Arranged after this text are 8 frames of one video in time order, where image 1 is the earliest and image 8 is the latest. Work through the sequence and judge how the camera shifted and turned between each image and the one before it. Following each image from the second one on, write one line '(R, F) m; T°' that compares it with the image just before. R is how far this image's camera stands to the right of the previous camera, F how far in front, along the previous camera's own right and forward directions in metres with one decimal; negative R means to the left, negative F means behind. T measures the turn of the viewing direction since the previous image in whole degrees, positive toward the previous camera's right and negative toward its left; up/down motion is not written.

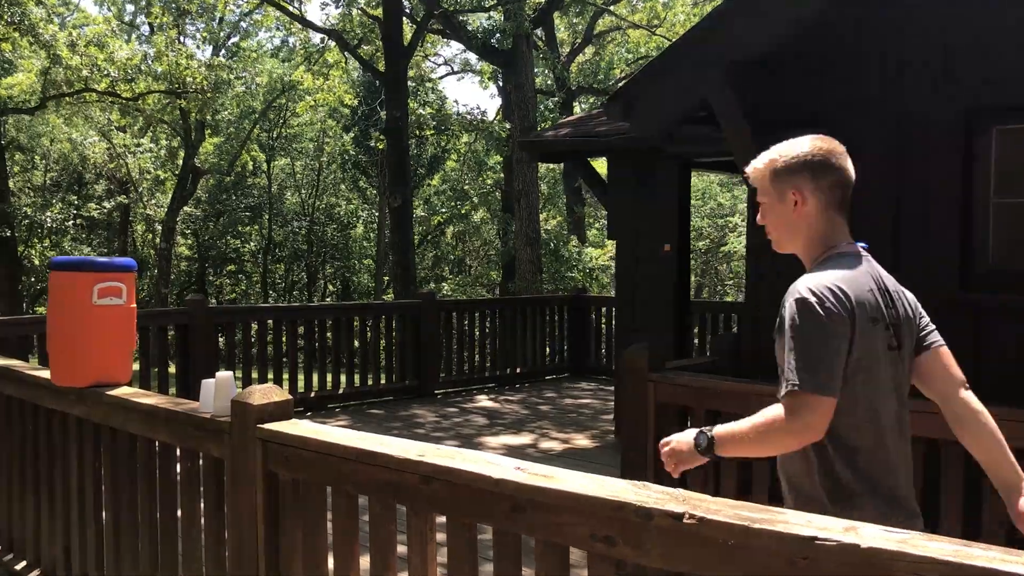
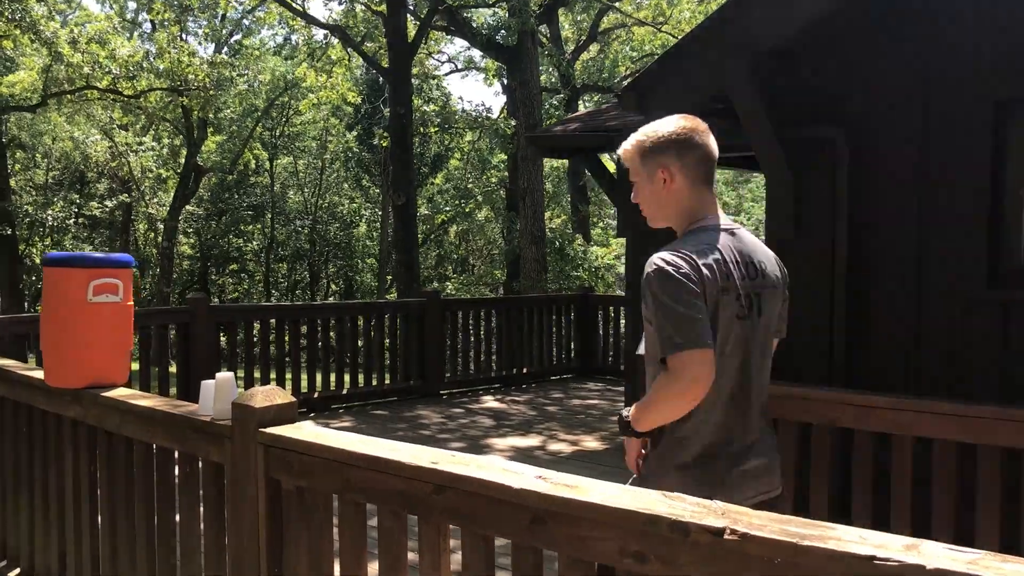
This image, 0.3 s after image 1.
(0.0, +0.2) m; 0°
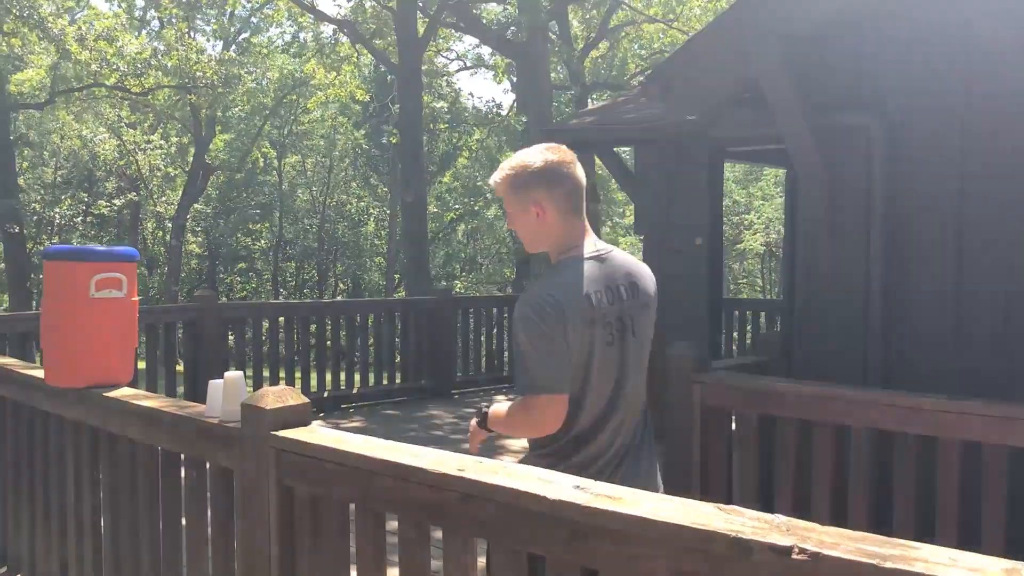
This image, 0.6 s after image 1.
(-0.1, +0.2) m; 0°
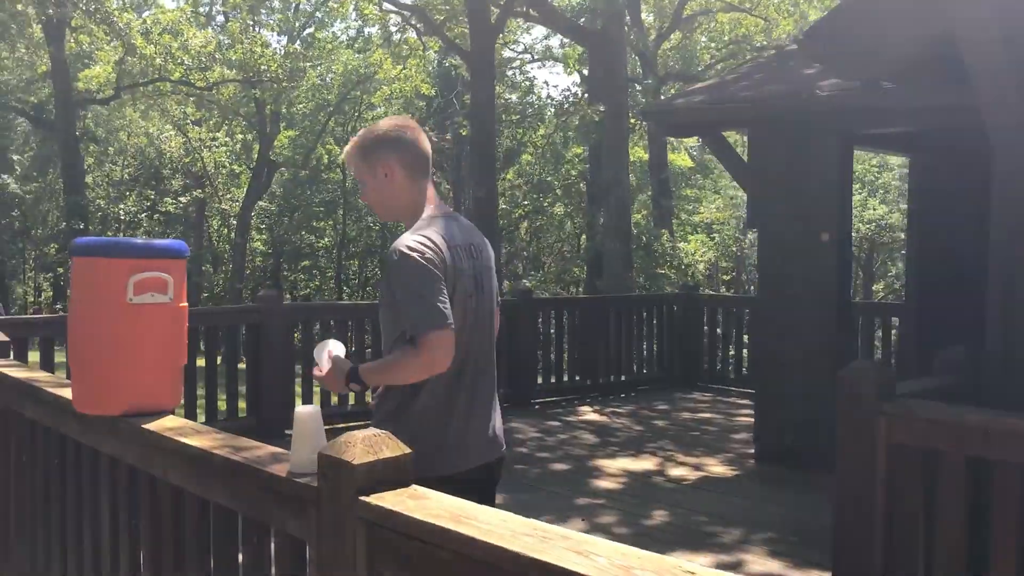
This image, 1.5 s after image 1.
(-0.3, +0.7) m; -4°
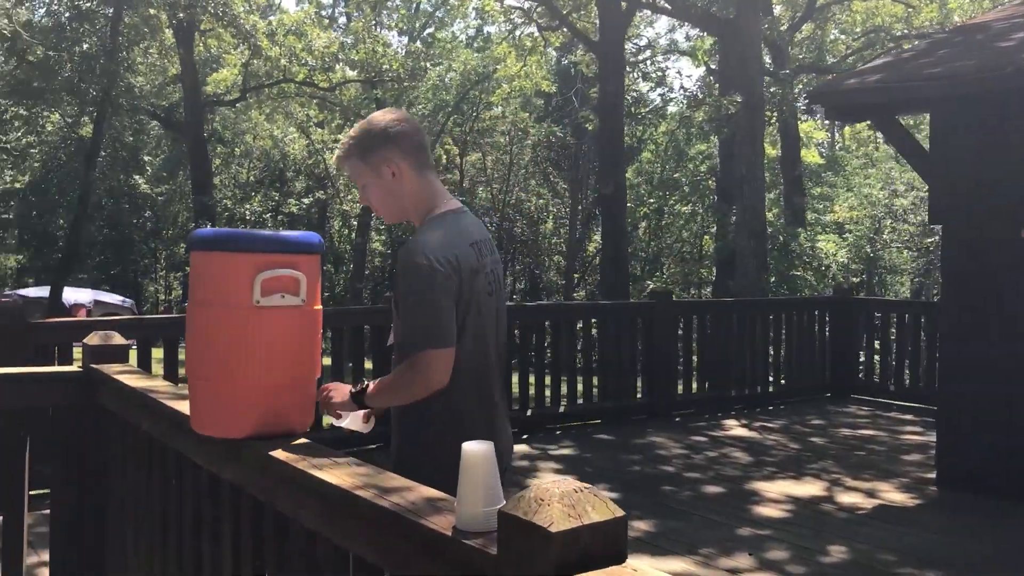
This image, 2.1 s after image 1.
(-0.2, +0.5) m; -7°
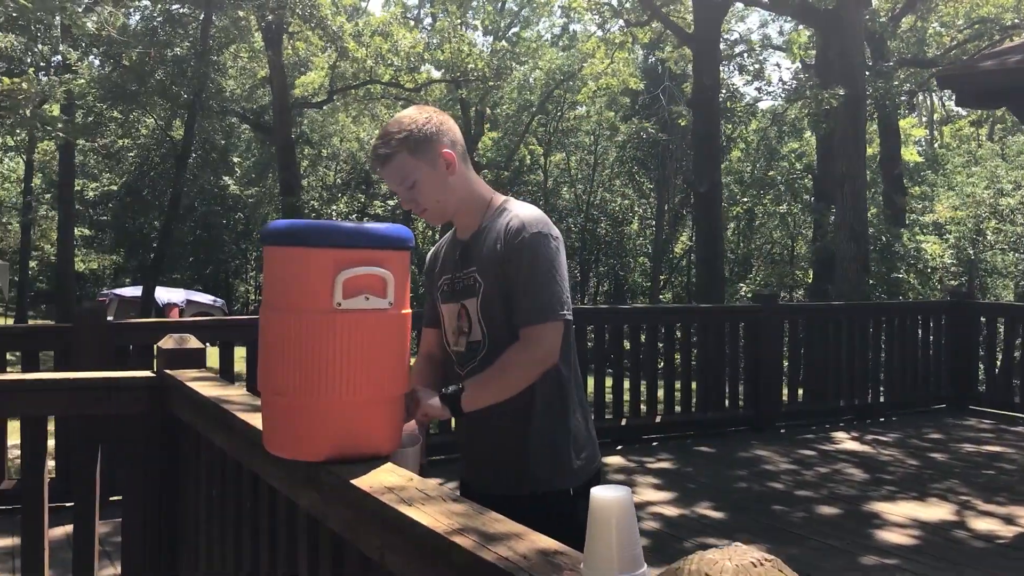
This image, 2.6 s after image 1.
(-0.1, +0.3) m; -5°
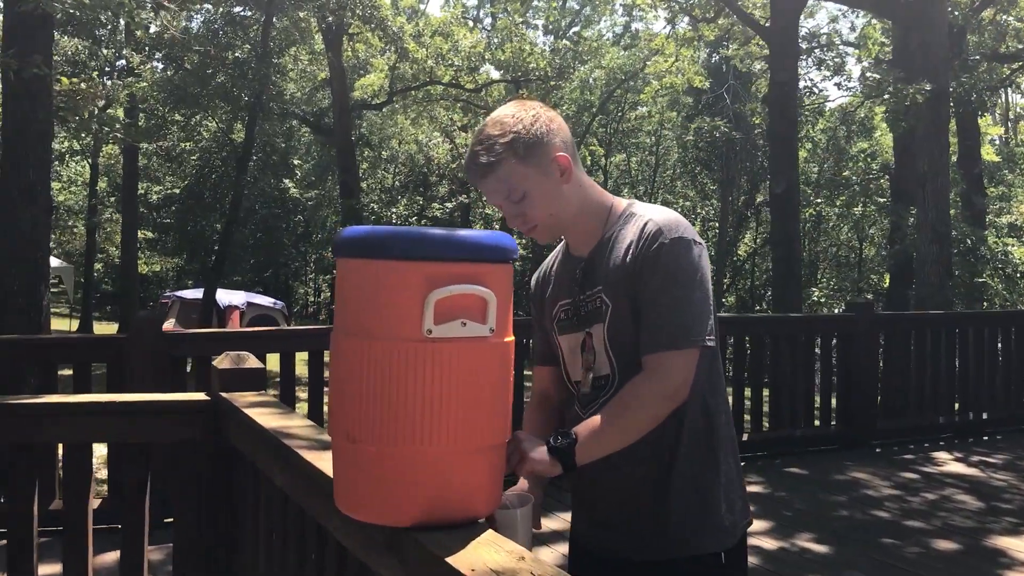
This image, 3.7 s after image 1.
(-0.1, +0.4) m; -4°
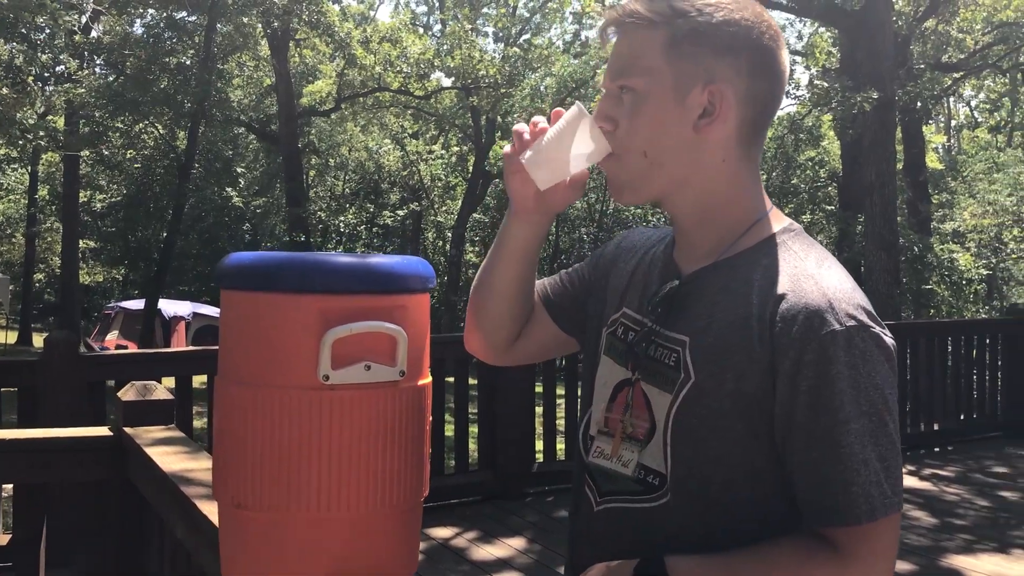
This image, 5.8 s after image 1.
(+0.1, +0.2) m; +3°
